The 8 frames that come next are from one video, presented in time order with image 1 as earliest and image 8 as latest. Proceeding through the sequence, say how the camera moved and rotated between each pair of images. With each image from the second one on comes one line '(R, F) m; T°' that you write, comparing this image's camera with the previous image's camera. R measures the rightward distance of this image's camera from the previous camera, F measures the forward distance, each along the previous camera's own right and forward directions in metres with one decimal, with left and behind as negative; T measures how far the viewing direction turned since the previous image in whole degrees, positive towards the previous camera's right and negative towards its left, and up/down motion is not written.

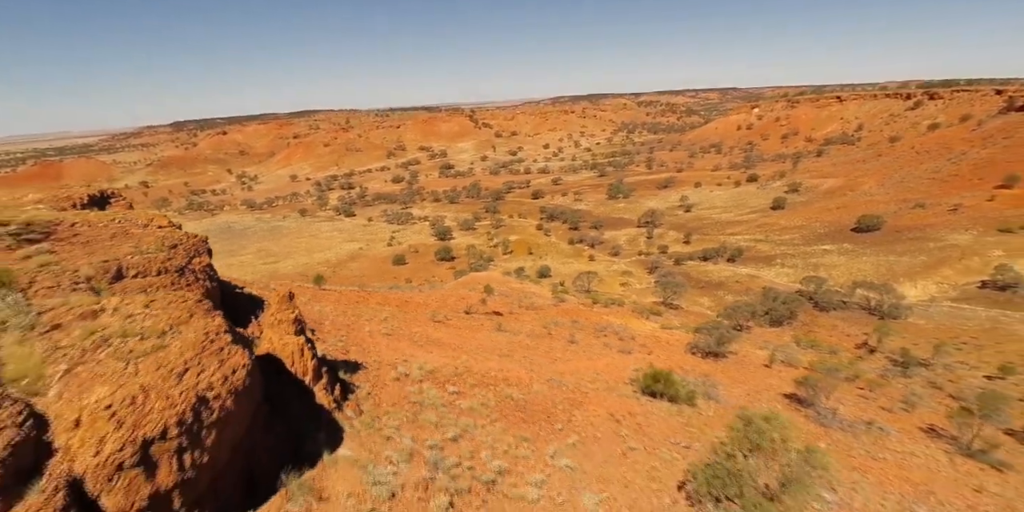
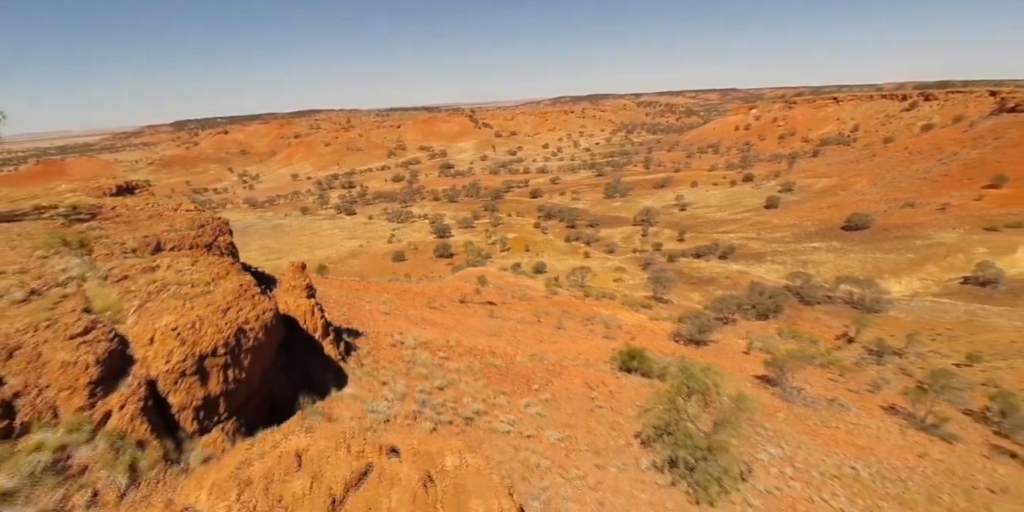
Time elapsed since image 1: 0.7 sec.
(+0.3, -1.1) m; 0°
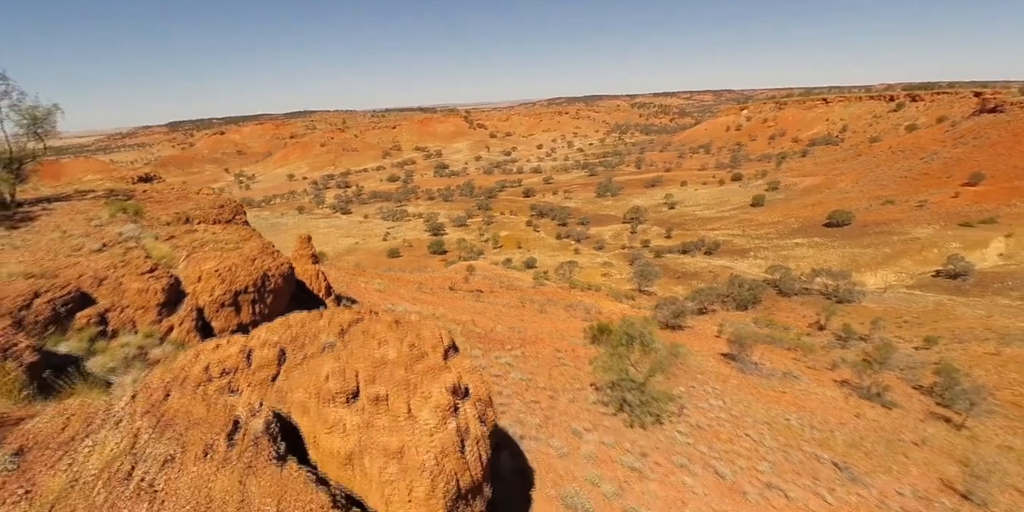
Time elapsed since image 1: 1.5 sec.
(+0.5, -1.4) m; 0°
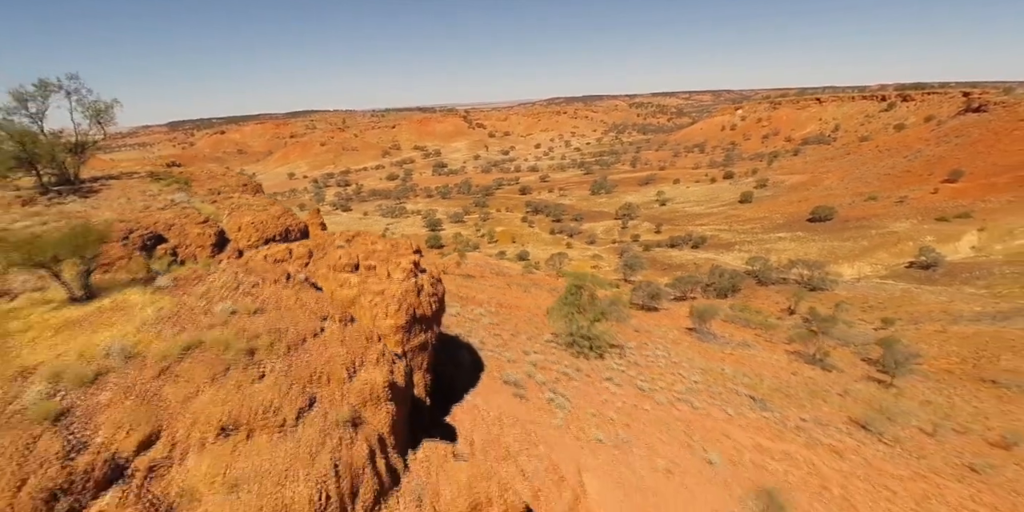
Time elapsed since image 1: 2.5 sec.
(+0.6, -1.9) m; 0°
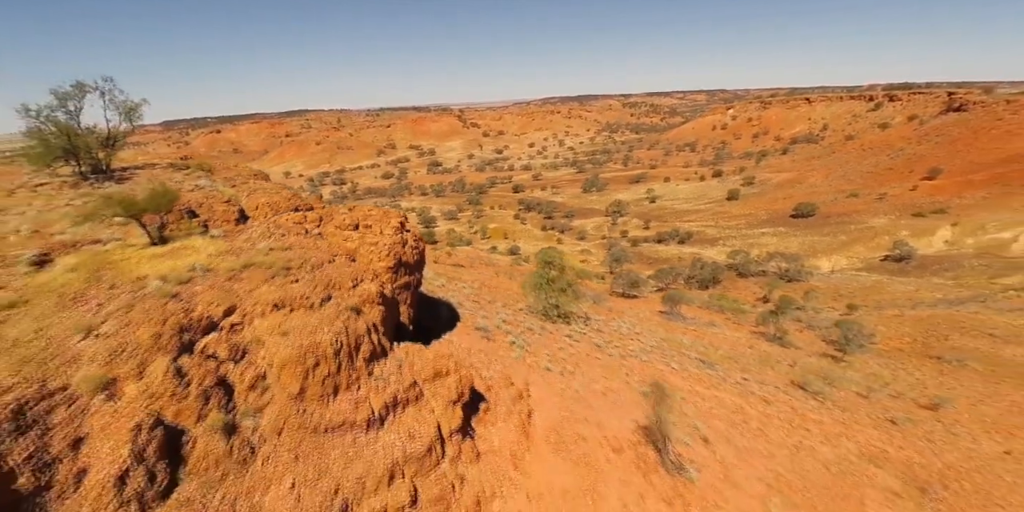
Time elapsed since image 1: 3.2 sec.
(+0.5, -1.5) m; +1°
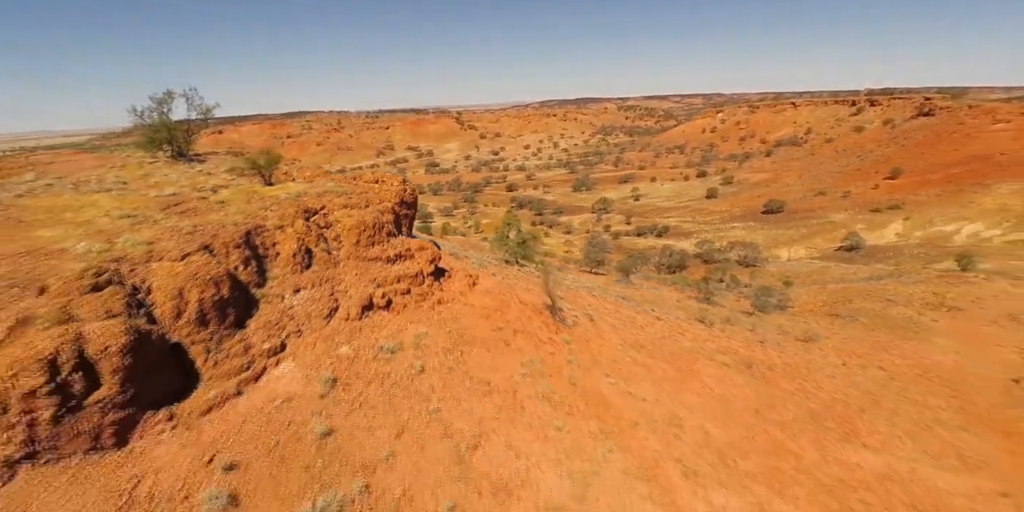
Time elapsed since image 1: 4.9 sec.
(+1.0, -4.3) m; 0°
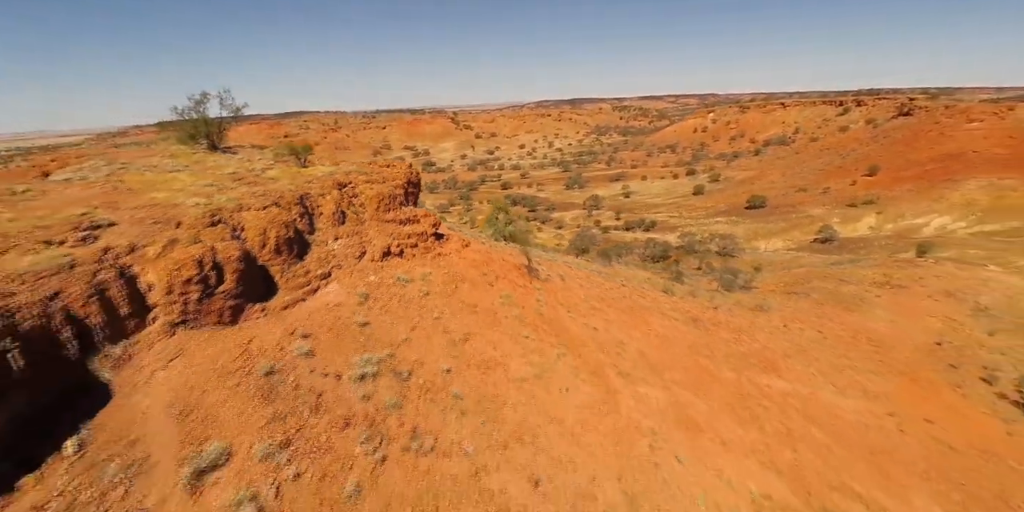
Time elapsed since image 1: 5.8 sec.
(+0.3, -2.6) m; 0°
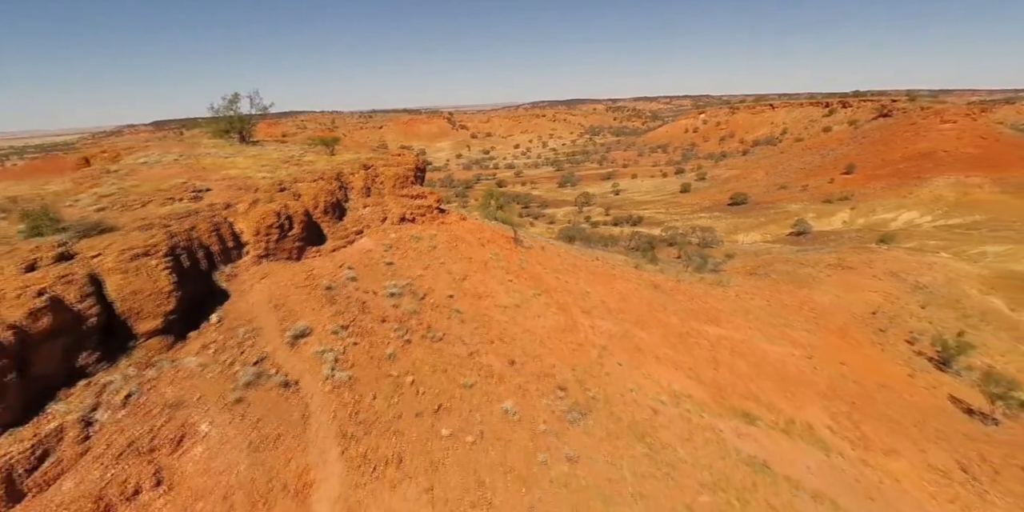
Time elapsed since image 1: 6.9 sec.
(+0.2, -2.9) m; +1°
